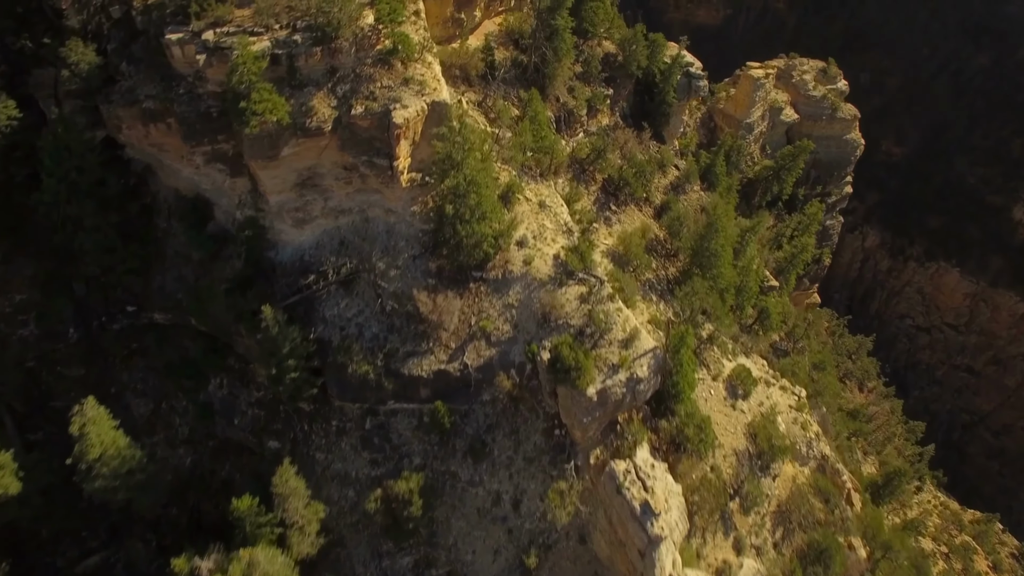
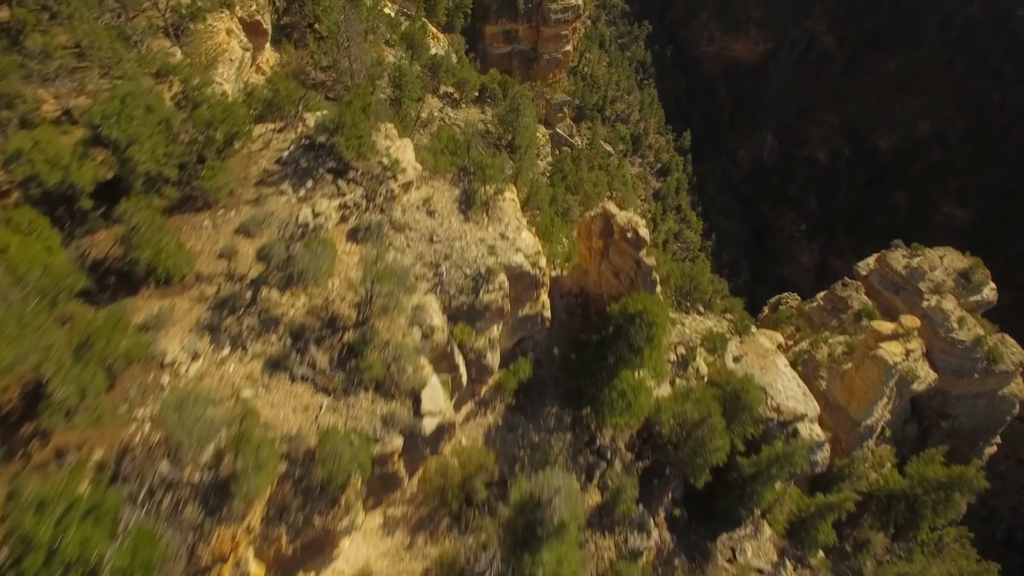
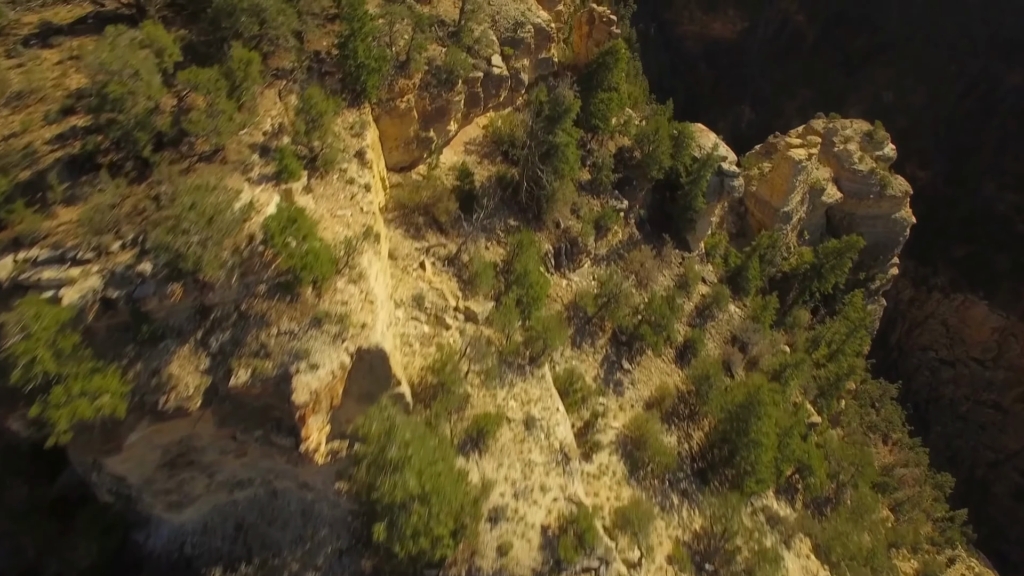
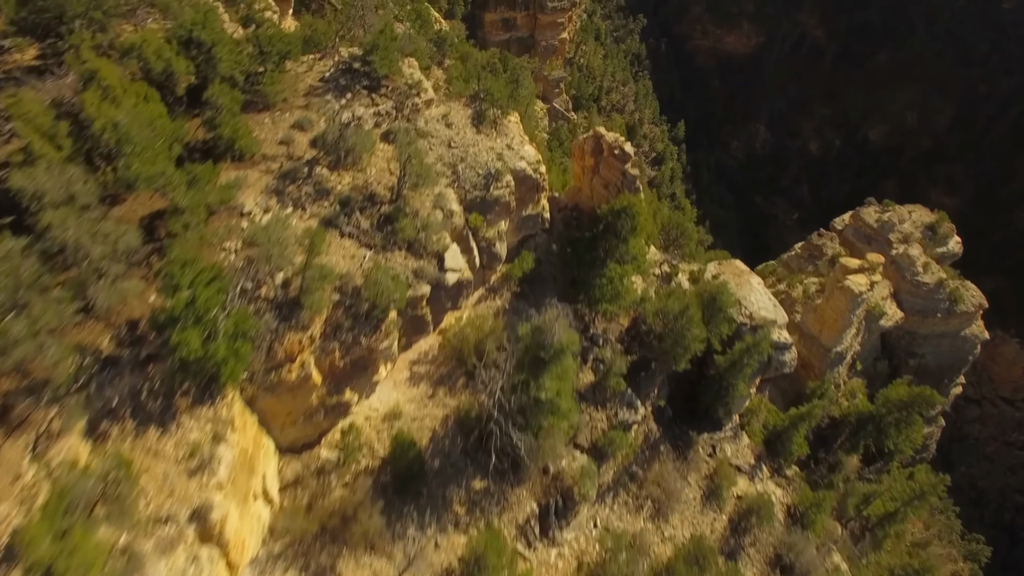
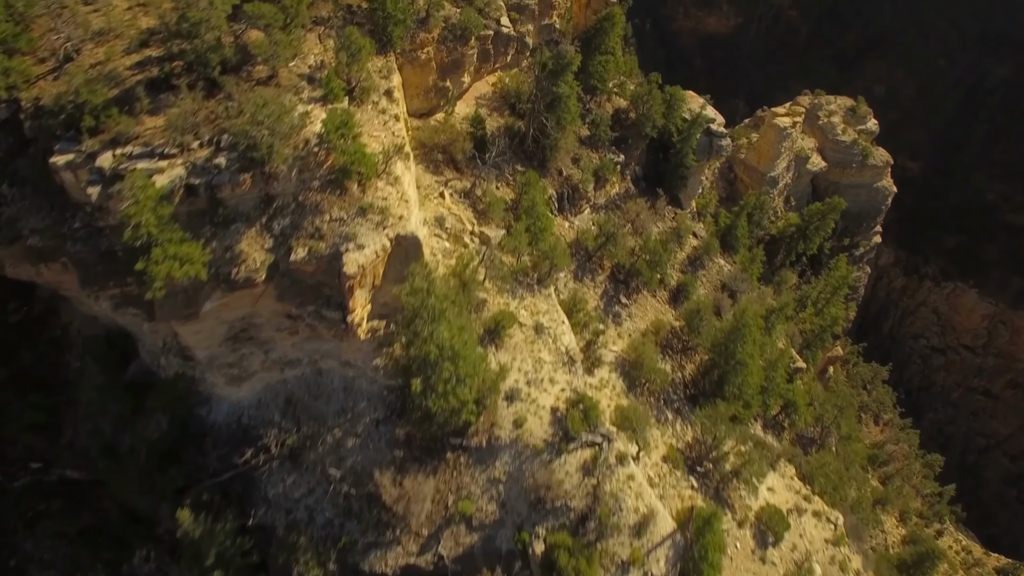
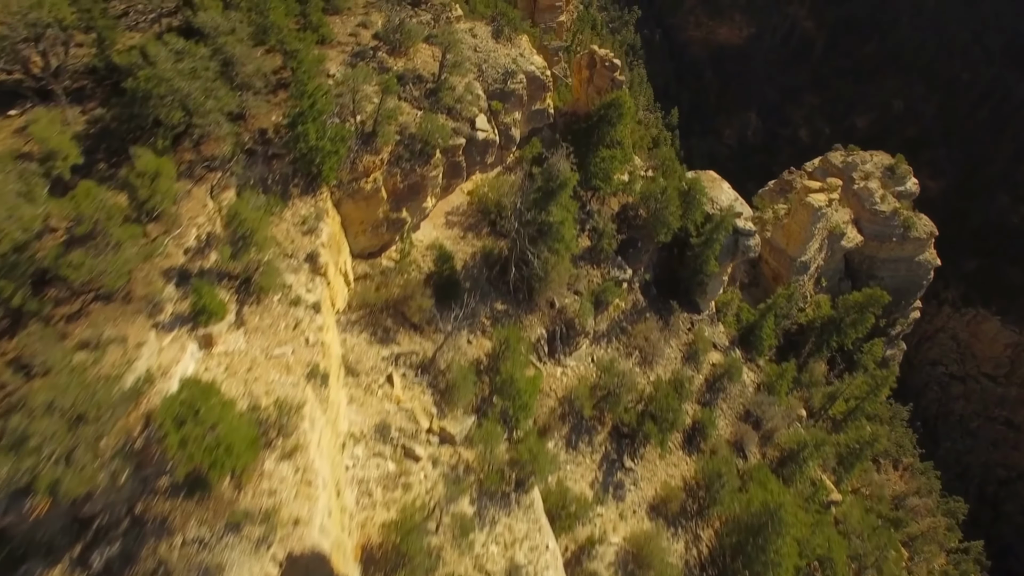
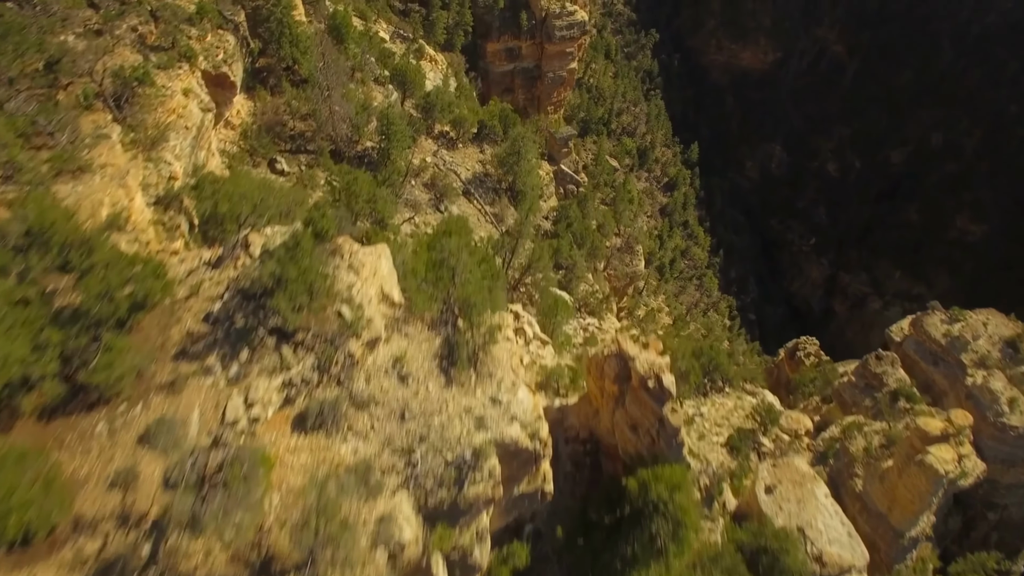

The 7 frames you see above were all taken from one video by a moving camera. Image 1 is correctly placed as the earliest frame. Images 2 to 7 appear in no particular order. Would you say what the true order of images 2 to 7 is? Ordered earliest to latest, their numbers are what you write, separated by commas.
5, 3, 6, 4, 2, 7
